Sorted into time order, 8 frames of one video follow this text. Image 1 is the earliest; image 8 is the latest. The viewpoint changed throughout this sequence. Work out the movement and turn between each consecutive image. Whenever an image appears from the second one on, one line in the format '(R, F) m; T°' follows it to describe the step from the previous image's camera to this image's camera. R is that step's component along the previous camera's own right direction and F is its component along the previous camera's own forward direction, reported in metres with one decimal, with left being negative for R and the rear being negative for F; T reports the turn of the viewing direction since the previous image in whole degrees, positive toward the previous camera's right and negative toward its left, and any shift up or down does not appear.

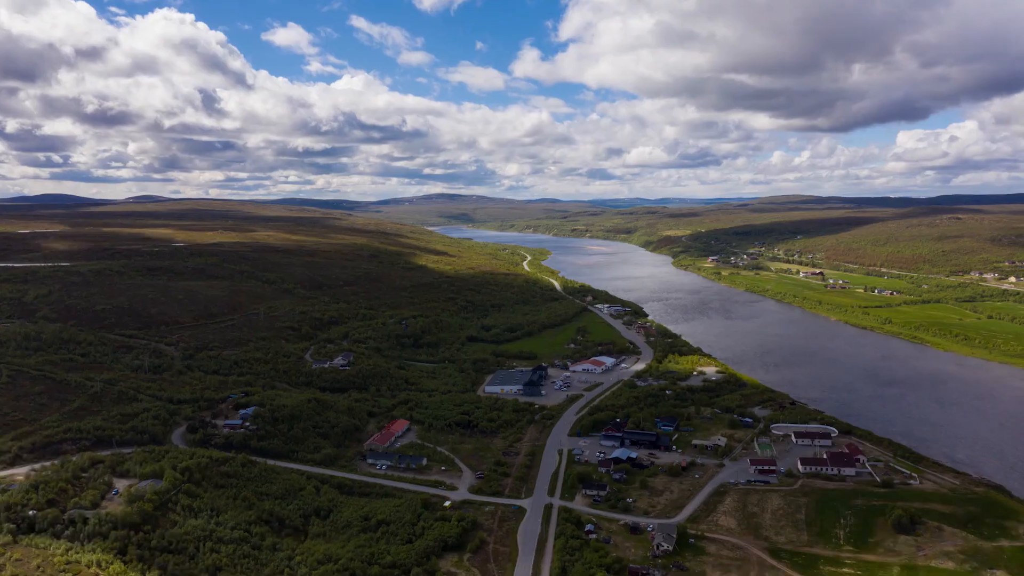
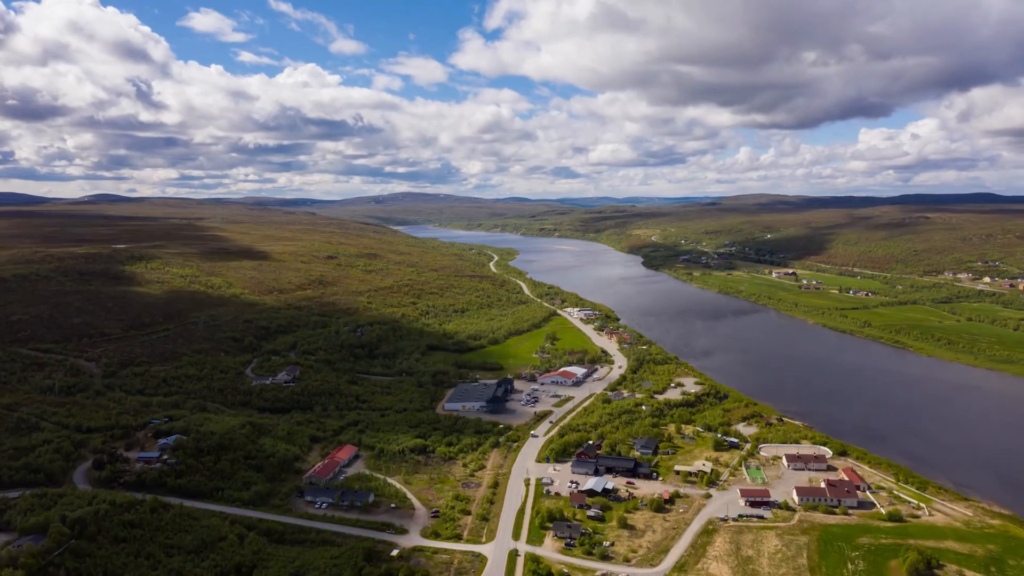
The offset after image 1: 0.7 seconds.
(+0.2, +2.9) m; +2°
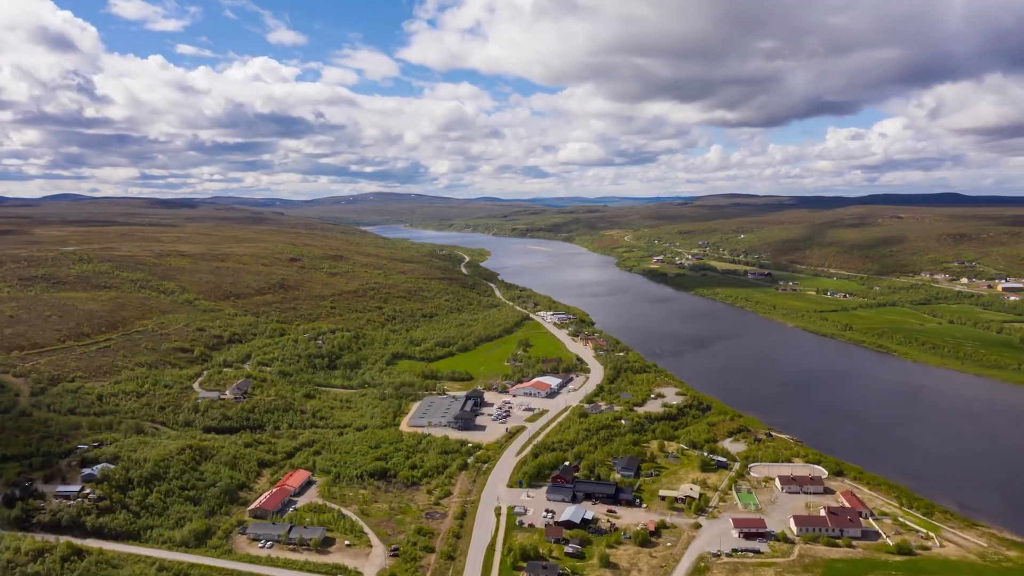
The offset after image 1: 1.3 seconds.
(+0.1, +2.1) m; +2°
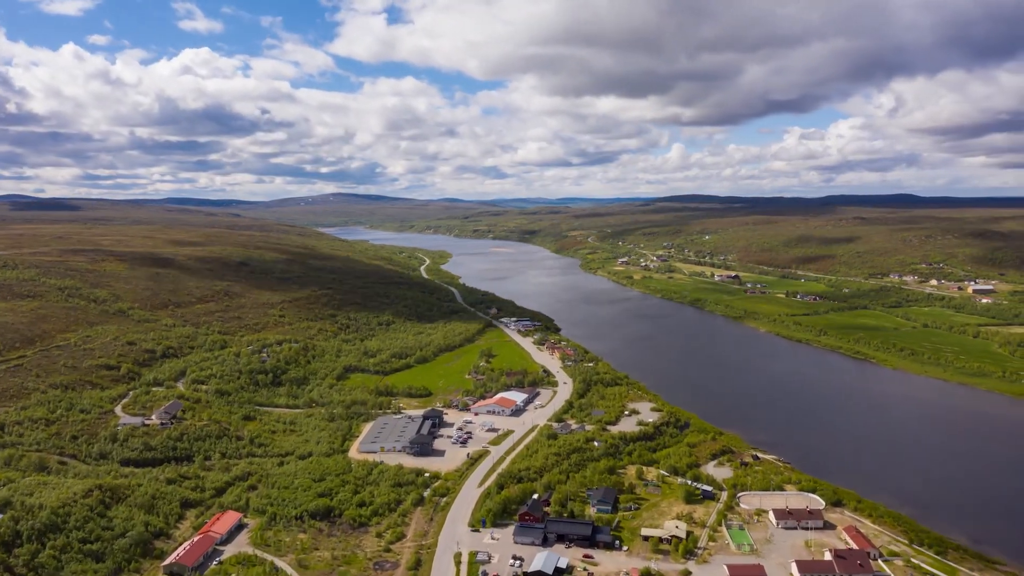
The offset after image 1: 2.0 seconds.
(0.0, +2.6) m; +3°
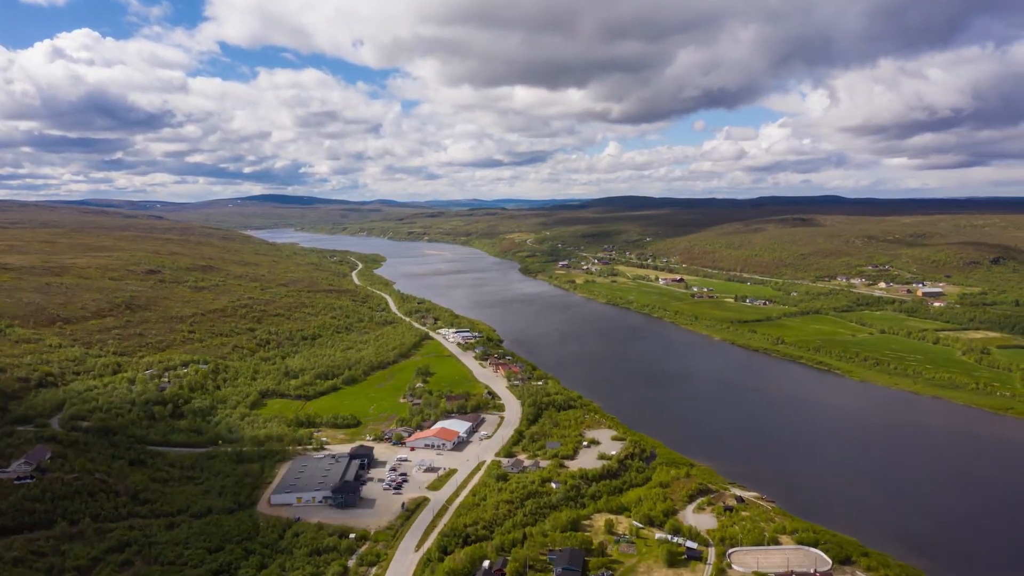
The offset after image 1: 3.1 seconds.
(-0.1, +3.9) m; +5°
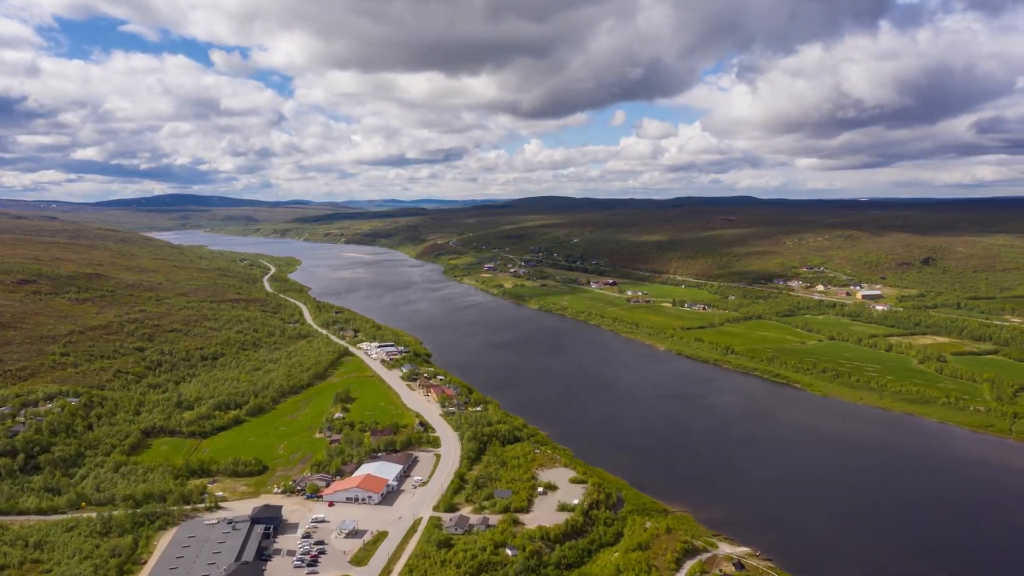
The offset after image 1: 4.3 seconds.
(-0.5, +4.3) m; +6°
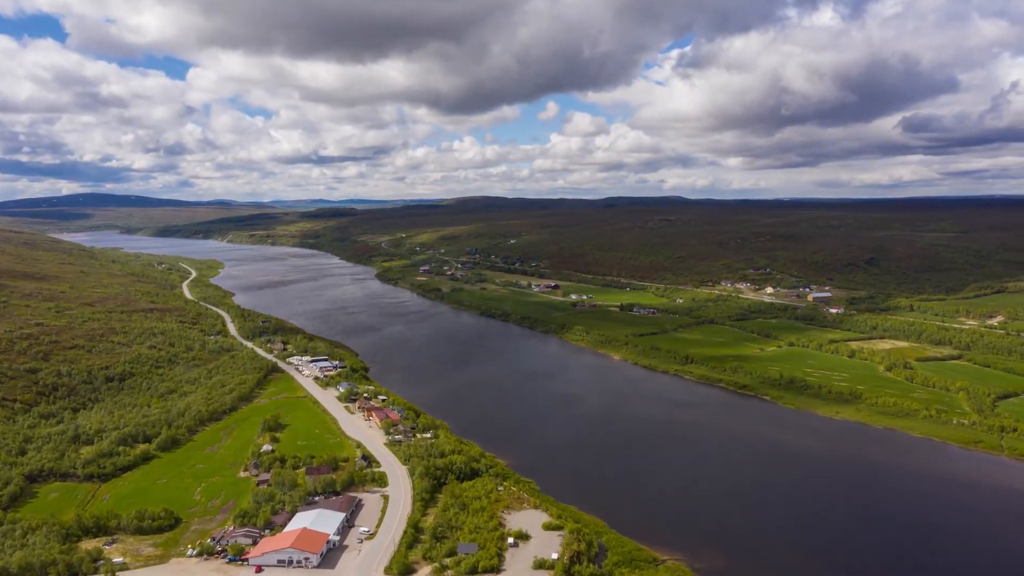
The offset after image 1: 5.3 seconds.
(-0.7, +3.3) m; +5°
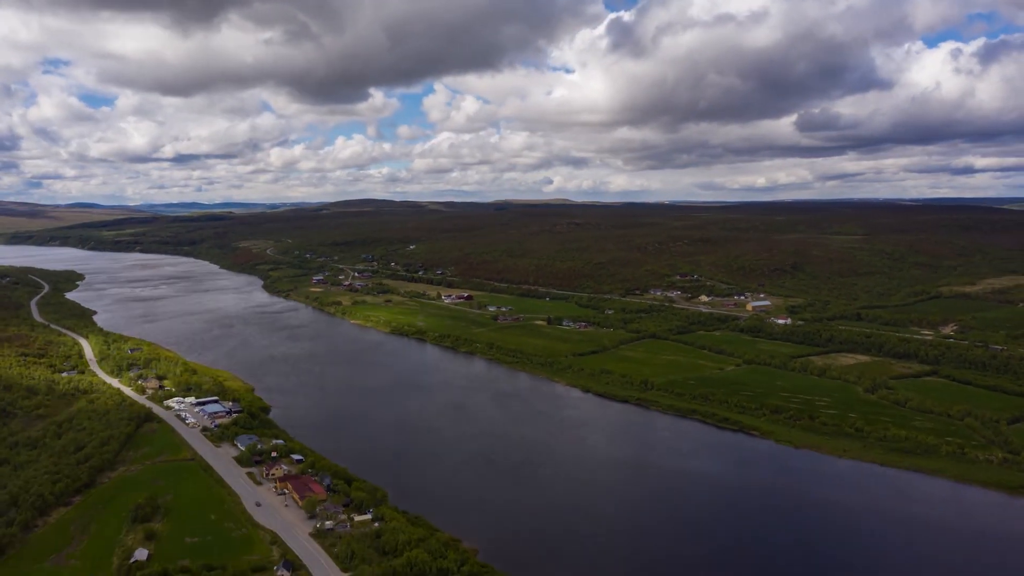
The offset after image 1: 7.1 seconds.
(-2.0, +6.4) m; +8°
